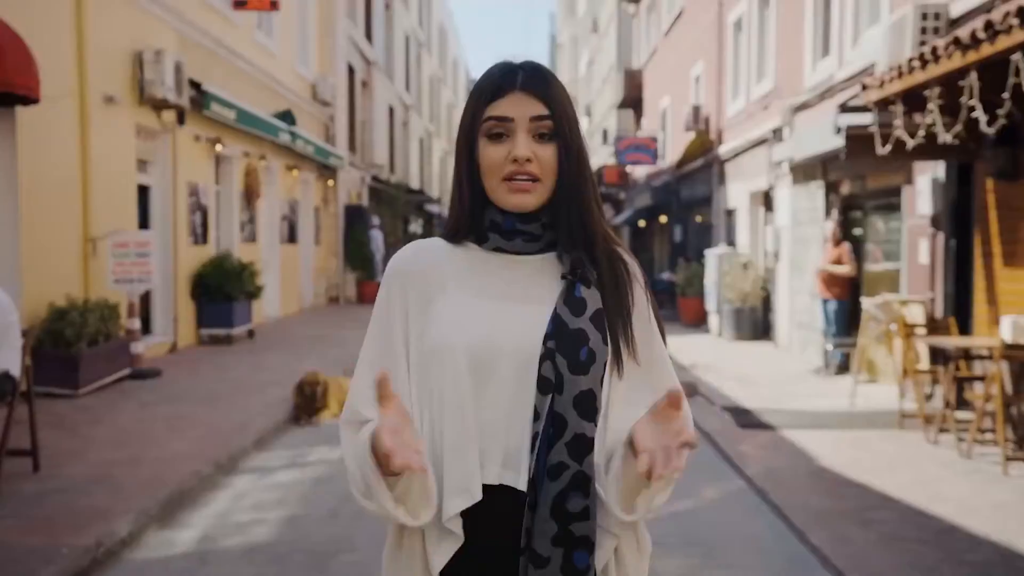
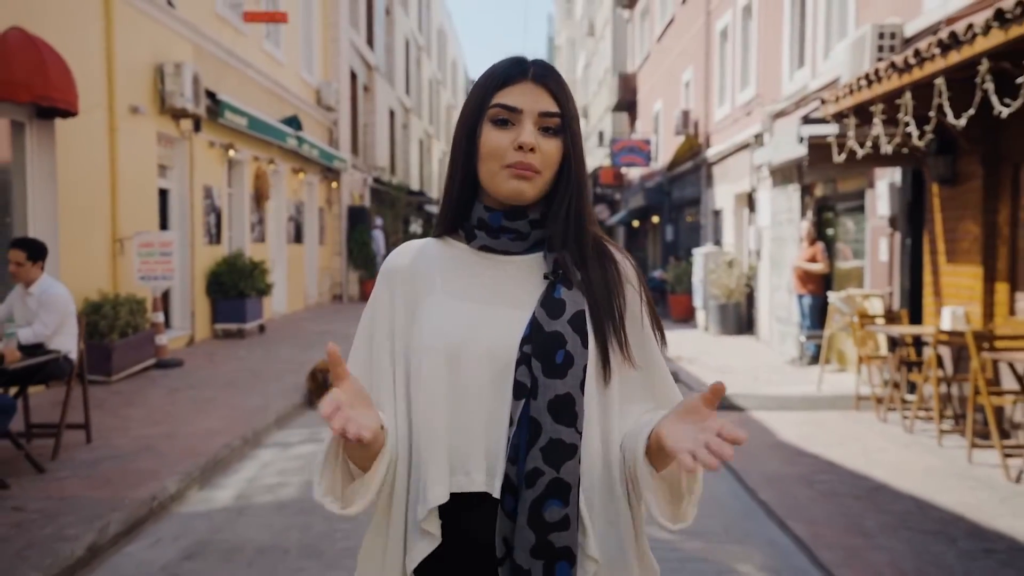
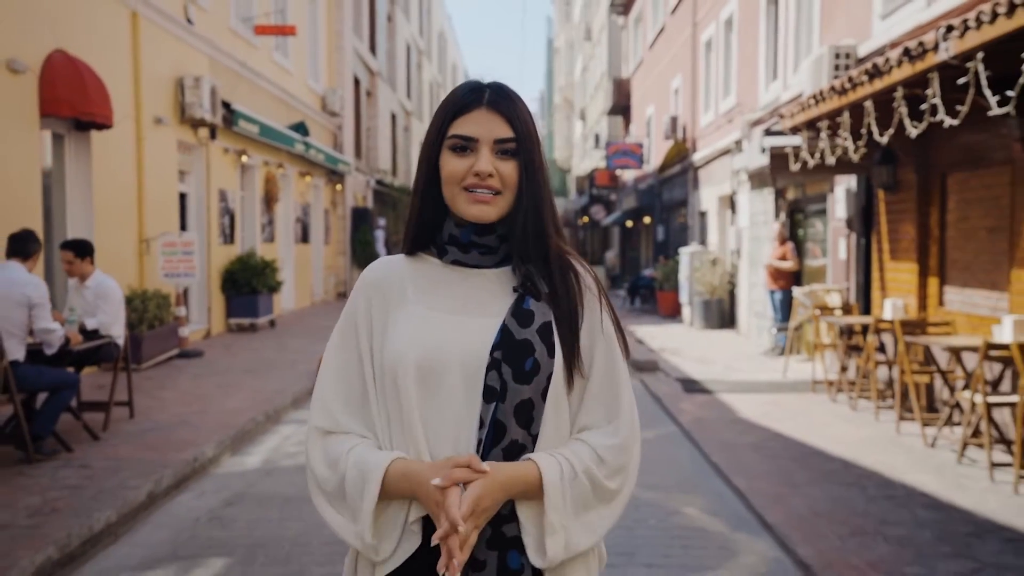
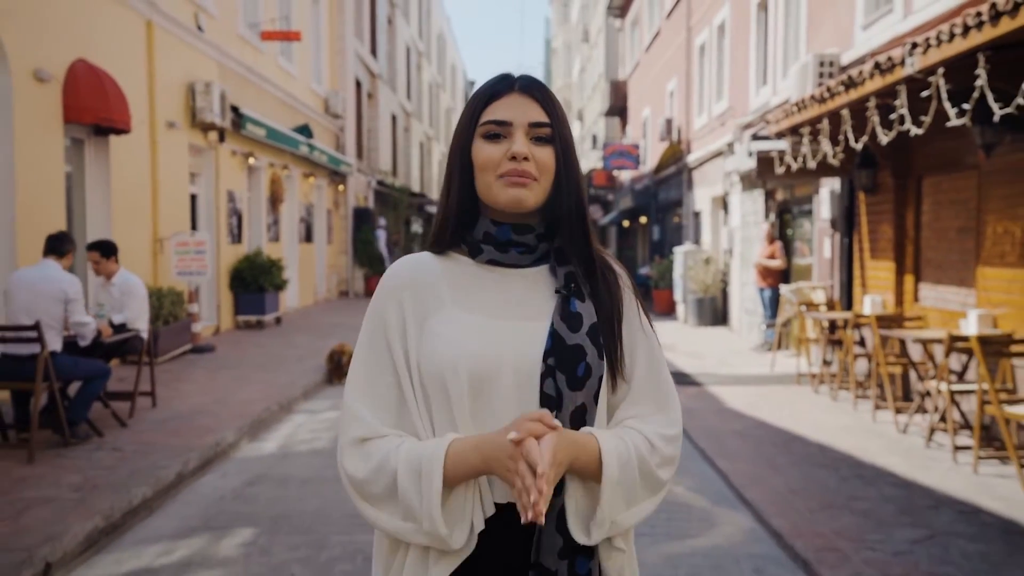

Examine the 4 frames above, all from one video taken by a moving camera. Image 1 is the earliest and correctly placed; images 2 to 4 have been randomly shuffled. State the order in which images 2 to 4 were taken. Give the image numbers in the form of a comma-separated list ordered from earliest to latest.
2, 3, 4
